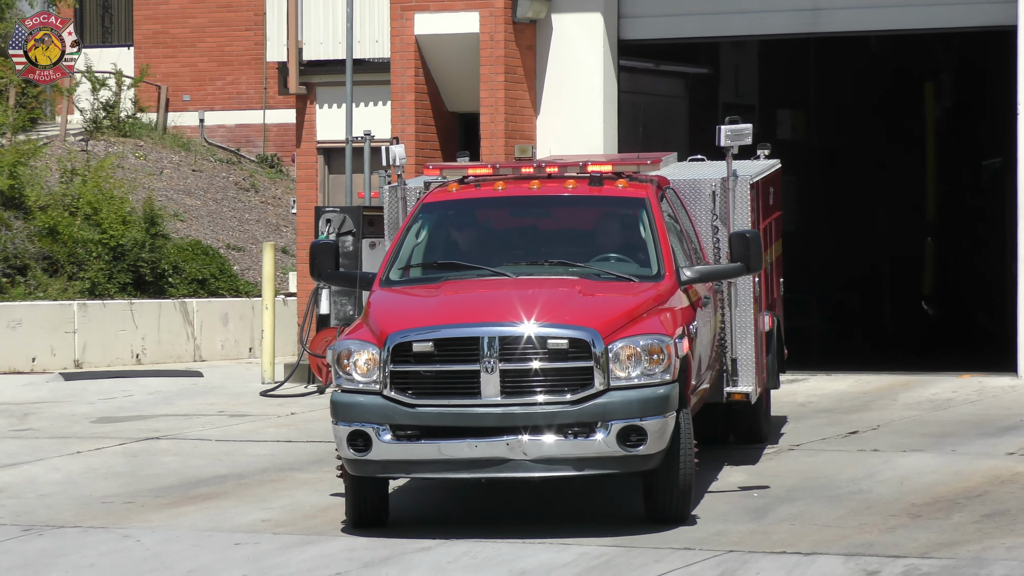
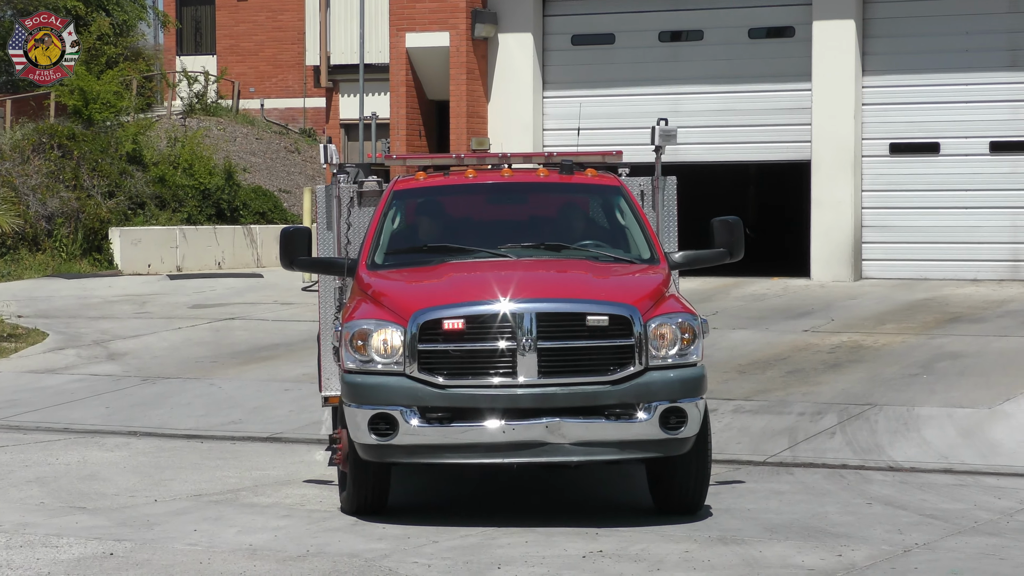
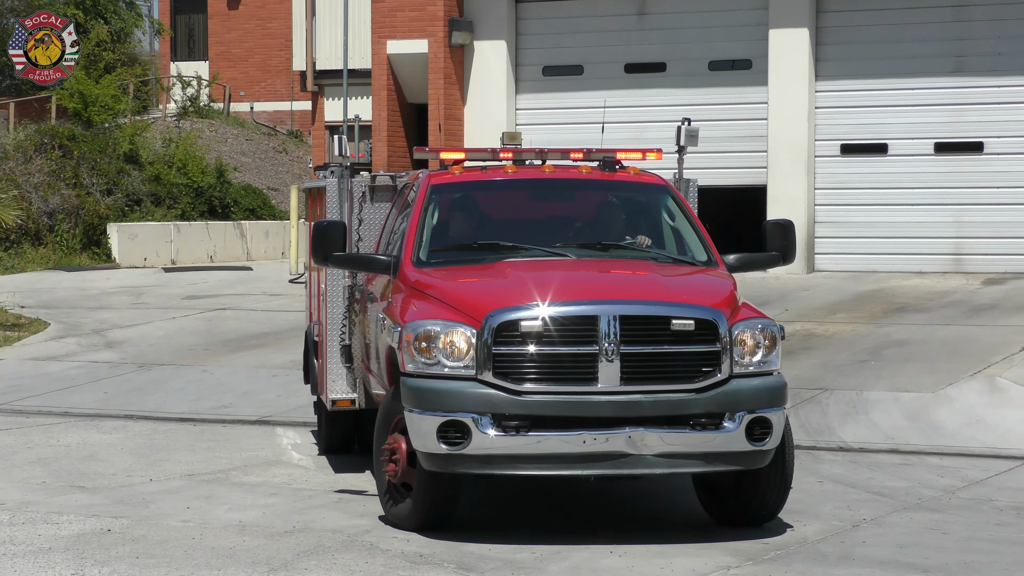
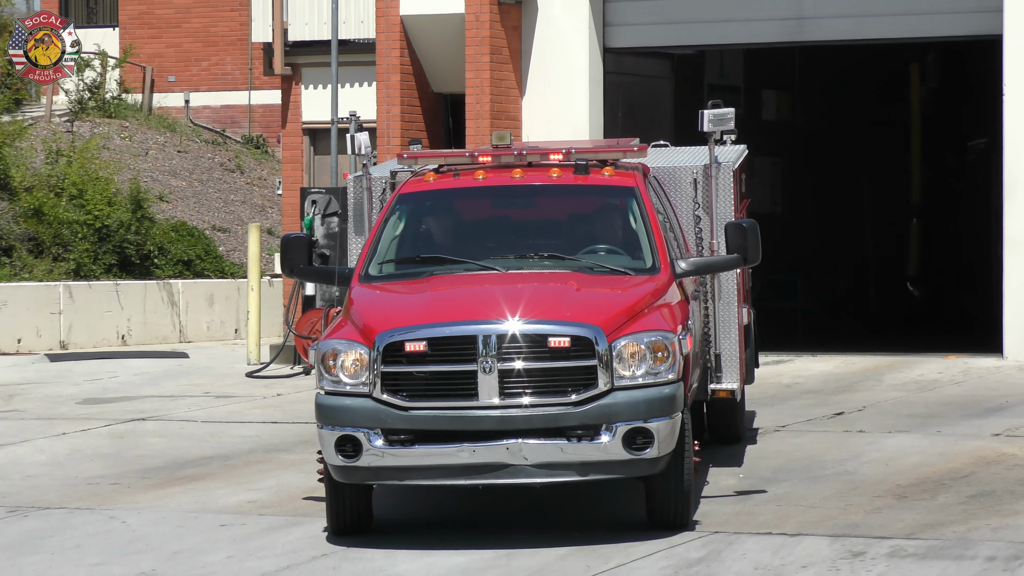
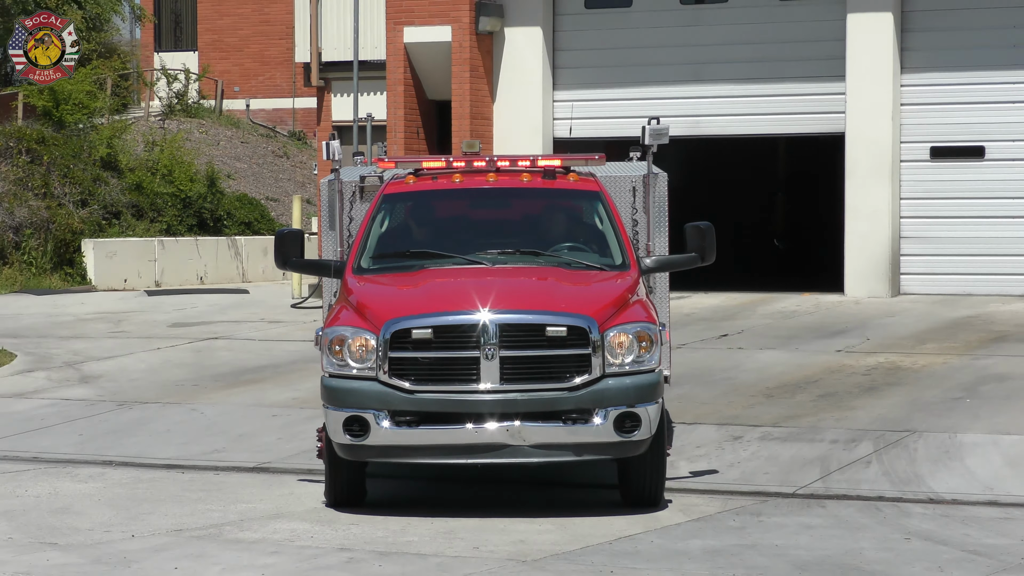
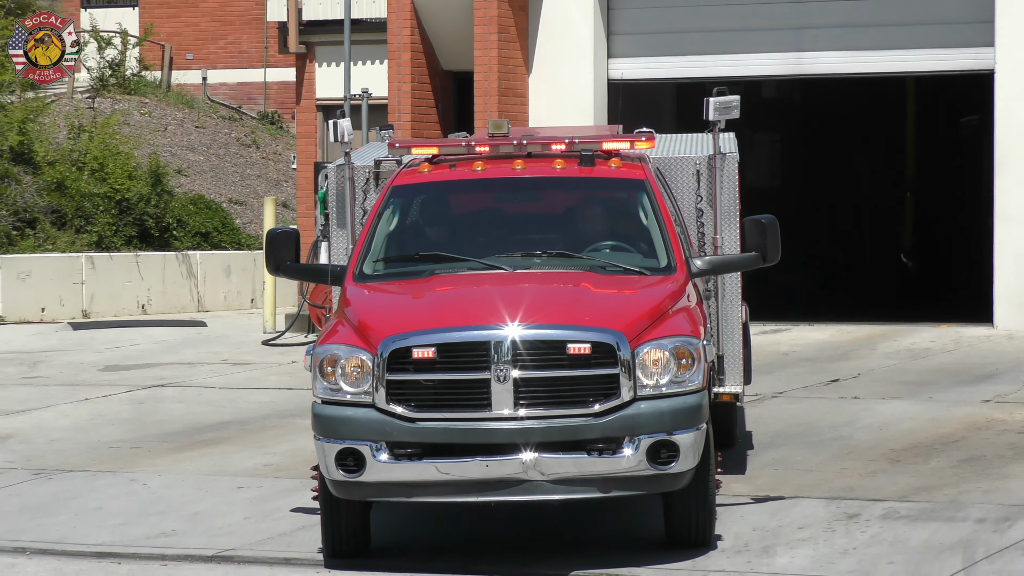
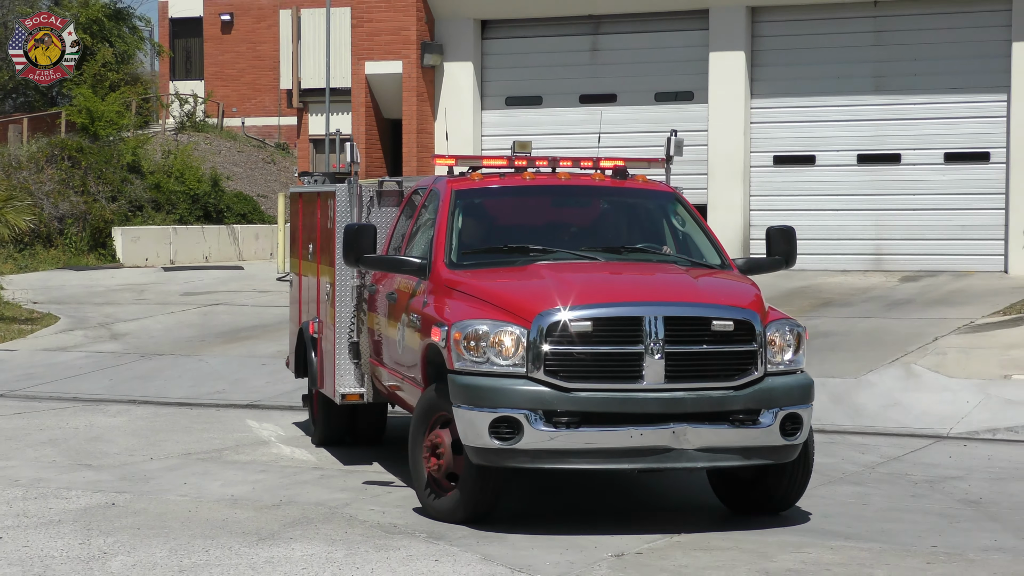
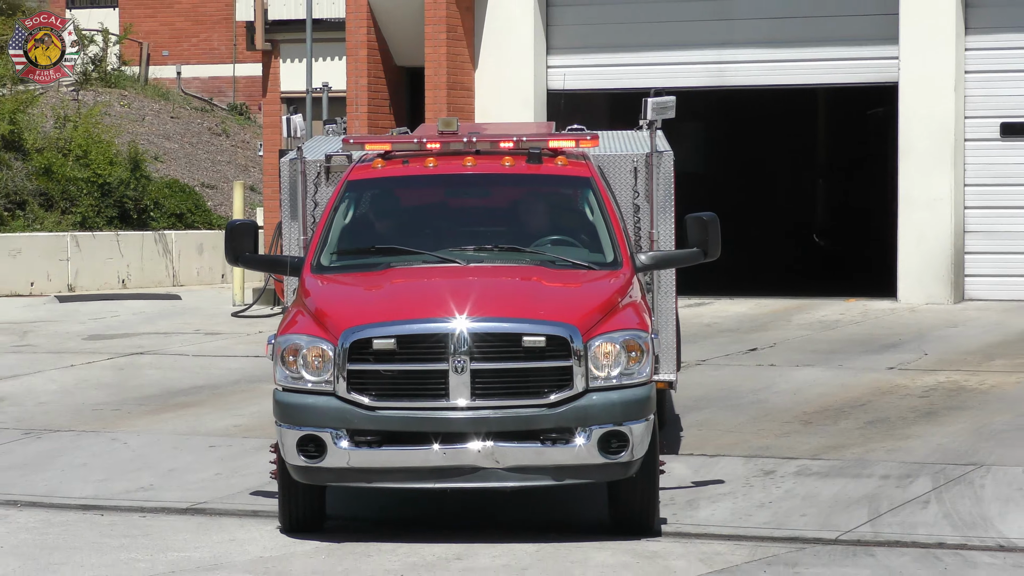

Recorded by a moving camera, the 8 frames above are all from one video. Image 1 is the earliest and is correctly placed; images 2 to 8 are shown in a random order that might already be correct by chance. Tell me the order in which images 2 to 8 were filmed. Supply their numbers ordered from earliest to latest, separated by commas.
4, 6, 8, 5, 2, 3, 7
